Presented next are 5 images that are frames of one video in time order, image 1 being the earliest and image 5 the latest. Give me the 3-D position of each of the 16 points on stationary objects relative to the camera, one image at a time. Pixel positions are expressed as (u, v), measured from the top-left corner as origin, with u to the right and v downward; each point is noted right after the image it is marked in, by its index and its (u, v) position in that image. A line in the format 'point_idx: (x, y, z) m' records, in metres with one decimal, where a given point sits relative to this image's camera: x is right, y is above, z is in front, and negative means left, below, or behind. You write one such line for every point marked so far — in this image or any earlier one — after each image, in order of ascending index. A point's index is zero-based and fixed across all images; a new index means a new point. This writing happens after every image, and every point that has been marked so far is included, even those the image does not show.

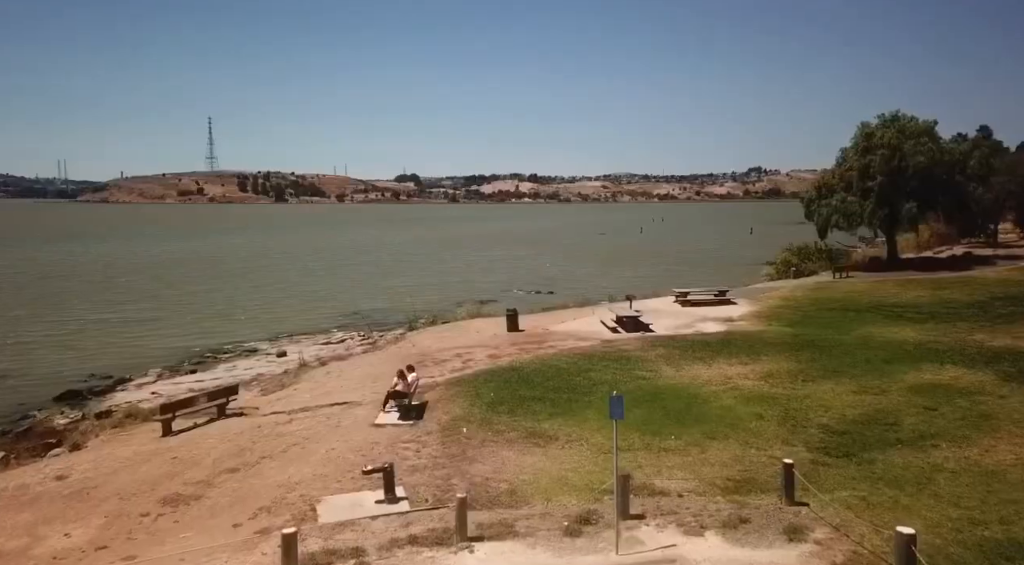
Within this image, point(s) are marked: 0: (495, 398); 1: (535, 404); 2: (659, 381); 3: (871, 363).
0: (-0.4, -2.6, +15.5) m
1: (+0.5, -2.7, +15.0) m
2: (+3.5, -2.3, +16.2) m
3: (+8.7, -2.0, +16.6) m
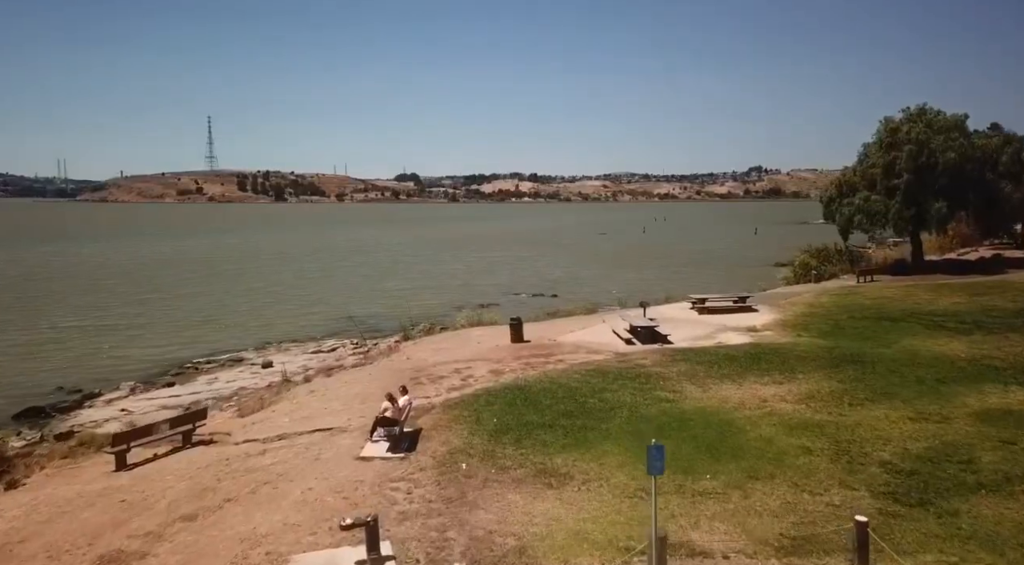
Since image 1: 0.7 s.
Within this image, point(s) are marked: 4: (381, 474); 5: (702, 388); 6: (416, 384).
0: (-0.3, -2.8, +13.5) m
1: (+0.6, -2.9, +13.1) m
2: (+3.6, -2.5, +14.3) m
3: (+8.8, -2.2, +14.7) m
4: (-2.3, -3.3, +11.9) m
5: (+4.2, -2.3, +15.3) m
6: (-2.4, -2.5, +17.1) m
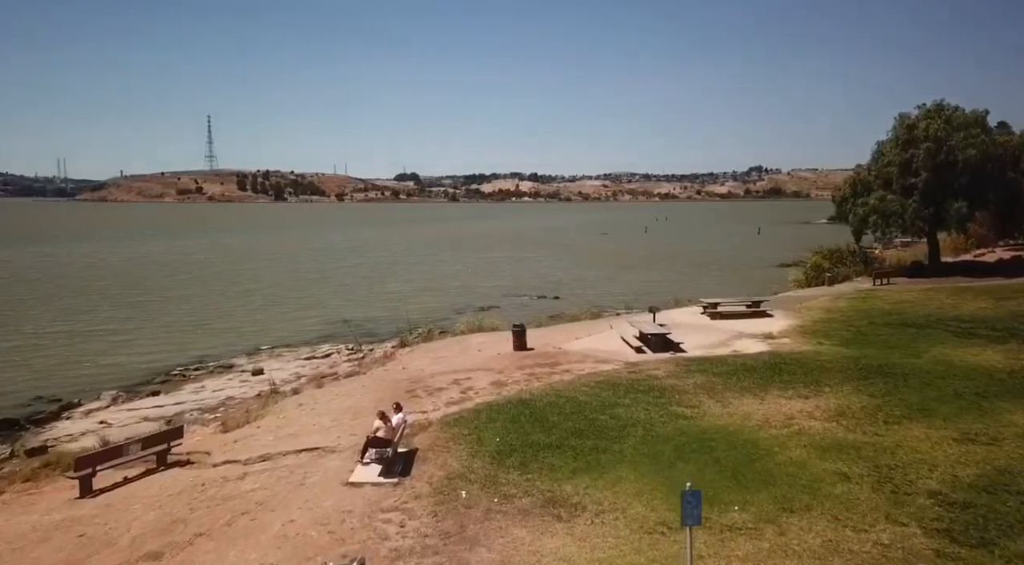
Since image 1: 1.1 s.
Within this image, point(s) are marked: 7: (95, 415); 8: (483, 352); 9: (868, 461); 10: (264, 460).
0: (-0.2, -3.0, +12.4) m
1: (+0.7, -3.0, +11.9) m
2: (+3.7, -2.7, +13.1) m
3: (+8.9, -2.3, +13.5) m
4: (-2.2, -3.4, +10.7) m
5: (+4.3, -2.5, +14.1) m
6: (-2.3, -2.7, +15.9) m
7: (-12.0, -3.8, +19.7) m
8: (-0.8, -2.0, +19.6) m
9: (+5.7, -2.9, +11.1) m
10: (-4.6, -3.3, +12.7) m
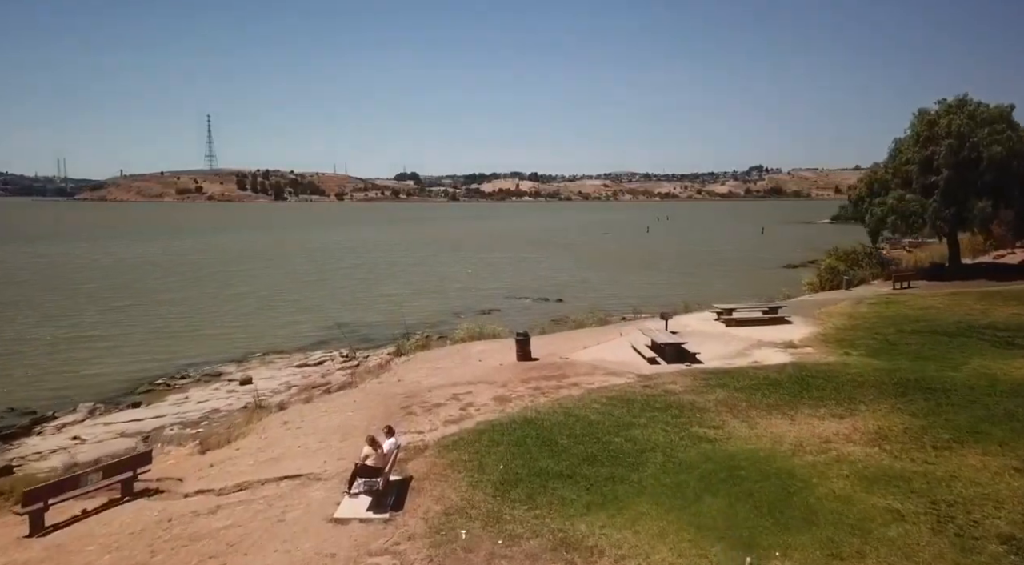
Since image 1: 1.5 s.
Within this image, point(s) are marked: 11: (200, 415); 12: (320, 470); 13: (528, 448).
0: (-0.1, -3.1, +11.0) m
1: (+0.8, -3.2, +10.6) m
2: (+3.8, -2.8, +11.8) m
3: (+9.0, -2.4, +12.2) m
4: (-2.1, -3.6, +9.4) m
5: (+4.4, -2.6, +12.8) m
6: (-2.2, -2.8, +14.6) m
7: (-11.9, -3.9, +18.4) m
8: (-0.7, -2.1, +18.3) m
9: (+5.8, -3.0, +9.8) m
10: (-4.5, -3.4, +11.4) m
11: (-8.8, -3.7, +19.4) m
12: (-3.3, -3.2, +11.9) m
13: (+0.3, -2.9, +12.0) m
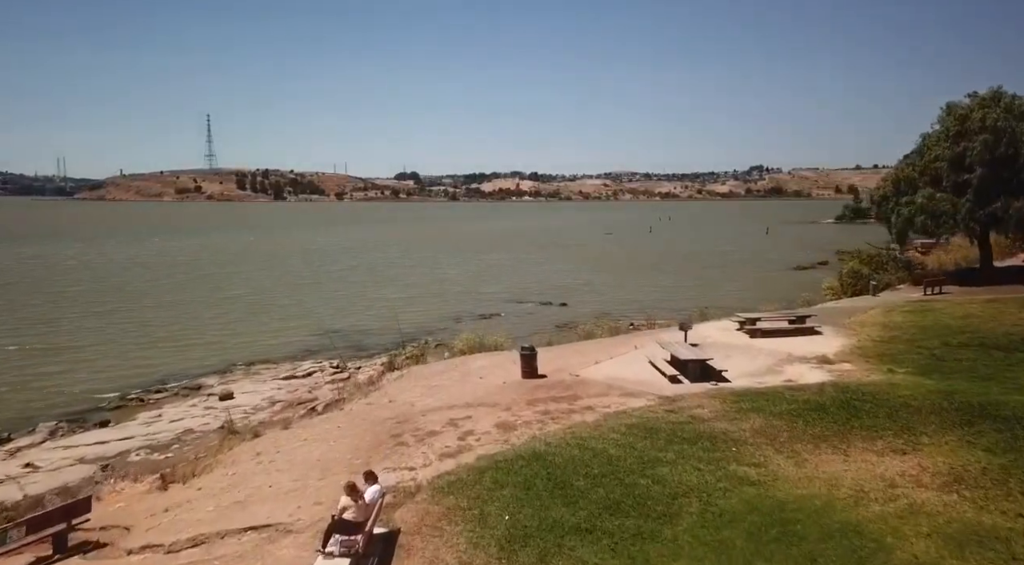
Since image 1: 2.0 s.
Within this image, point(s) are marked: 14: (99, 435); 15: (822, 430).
0: (0.0, -3.3, +9.2) m
1: (+0.9, -3.4, +8.7) m
2: (+3.9, -3.0, +9.9) m
3: (+9.1, -2.6, +10.3) m
4: (-2.0, -3.8, +7.5) m
5: (+4.5, -2.8, +11.0) m
6: (-2.1, -3.0, +12.7) m
7: (-11.8, -4.1, +16.5) m
8: (-0.6, -2.3, +16.4) m
9: (+5.9, -3.2, +7.9) m
10: (-4.4, -3.6, +9.5) m
11: (-8.7, -3.9, +17.5) m
12: (-3.2, -3.4, +10.0) m
13: (+0.4, -3.1, +10.2) m
14: (-10.9, -4.0, +18.2) m
15: (+5.5, -2.6, +12.1) m
